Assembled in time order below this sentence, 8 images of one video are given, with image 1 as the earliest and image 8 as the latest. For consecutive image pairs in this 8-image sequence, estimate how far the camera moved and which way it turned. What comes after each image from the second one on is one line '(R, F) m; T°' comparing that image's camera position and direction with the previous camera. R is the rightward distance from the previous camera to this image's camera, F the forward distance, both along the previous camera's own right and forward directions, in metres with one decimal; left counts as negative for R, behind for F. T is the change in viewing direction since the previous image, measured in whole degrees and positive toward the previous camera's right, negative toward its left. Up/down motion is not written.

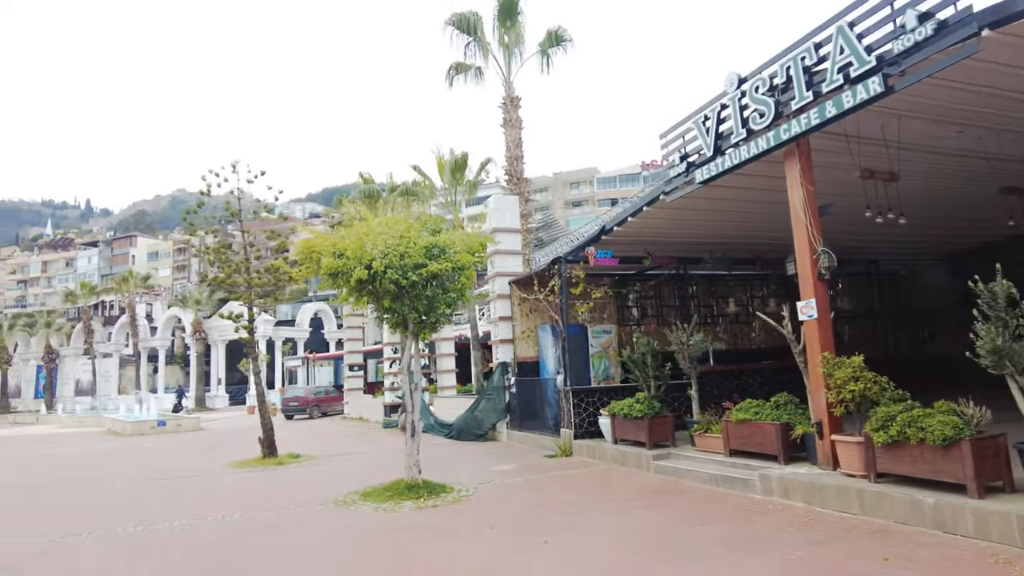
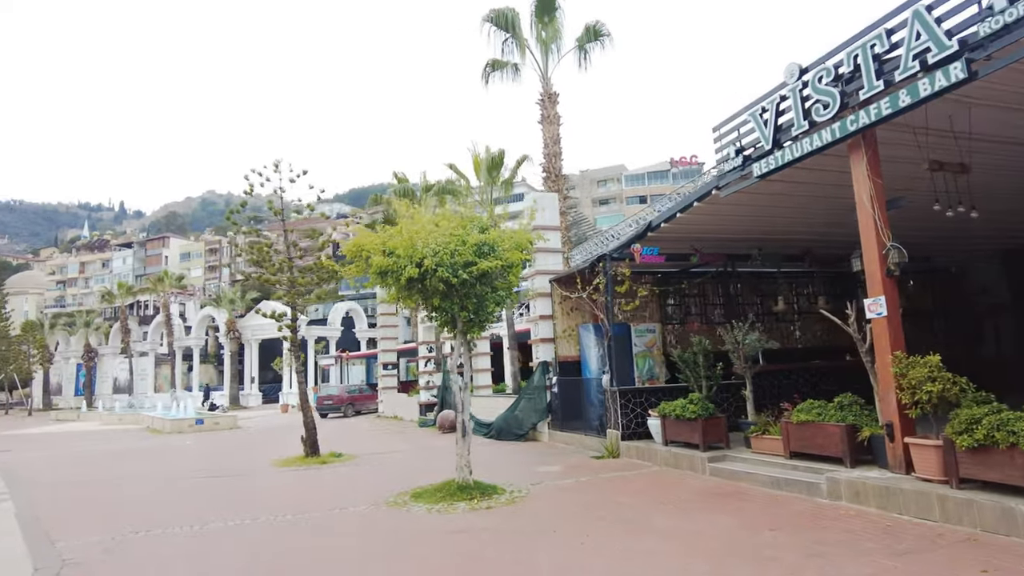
(-0.4, +0.1) m; -2°
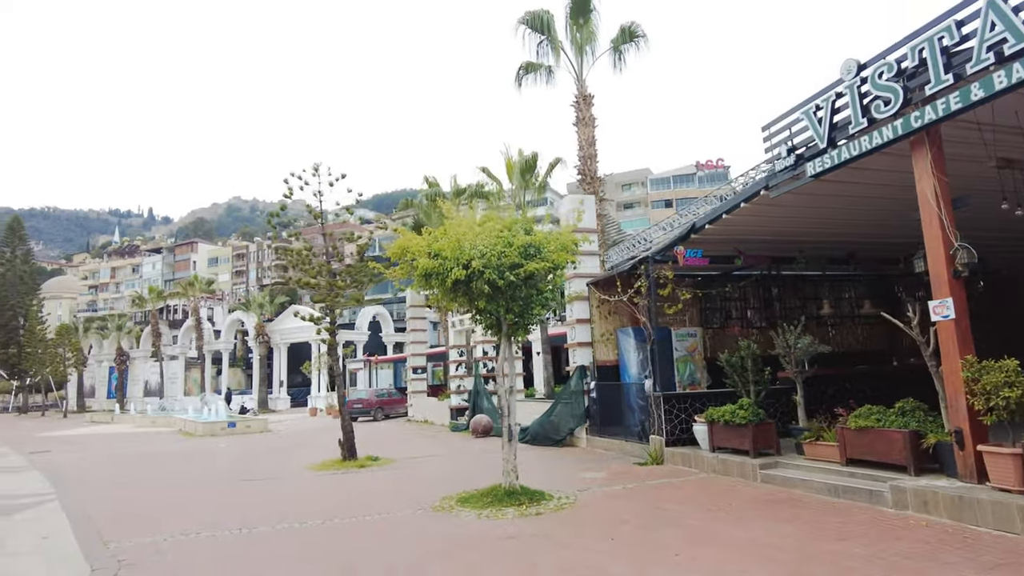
(-0.4, +0.1) m; -2°
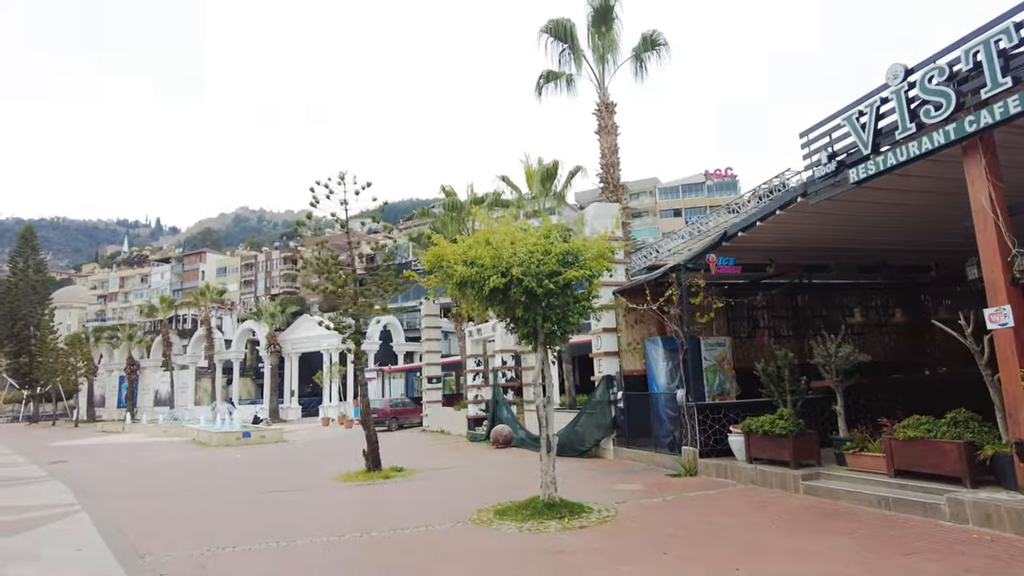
(-0.5, +0.1) m; 0°
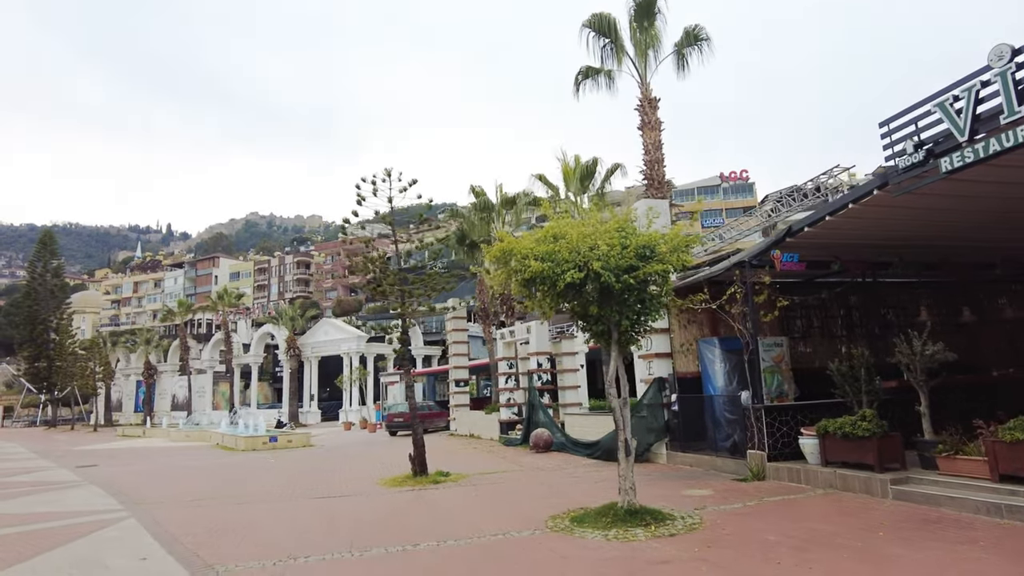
(-0.9, +0.4) m; -1°
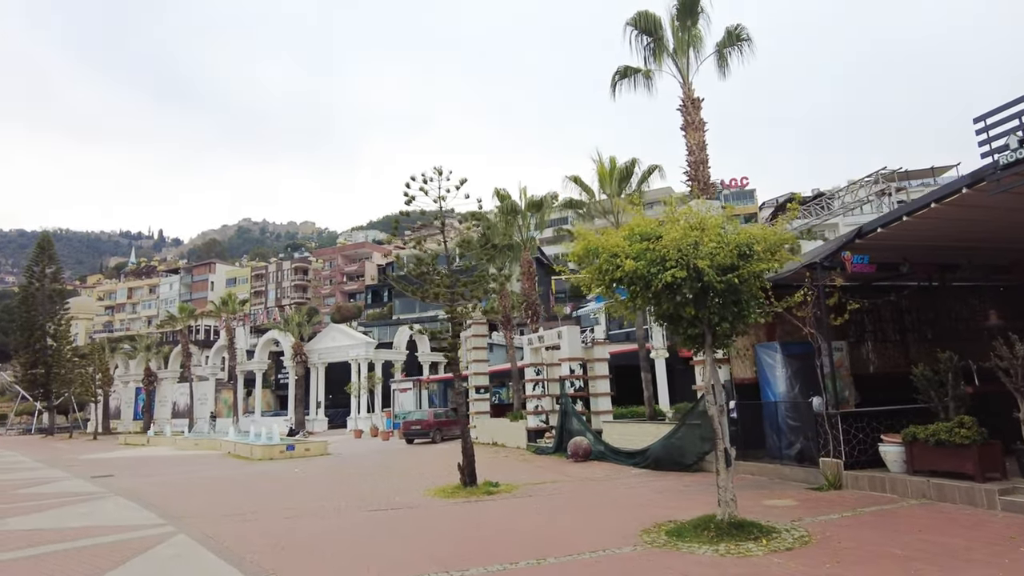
(-1.3, +0.4) m; +1°
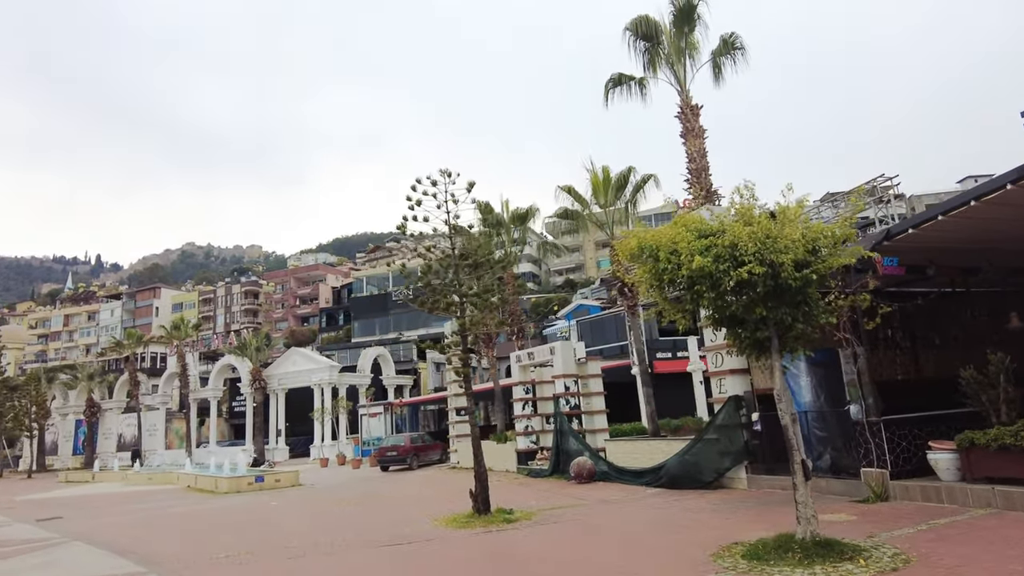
(-1.2, +0.9) m; +4°
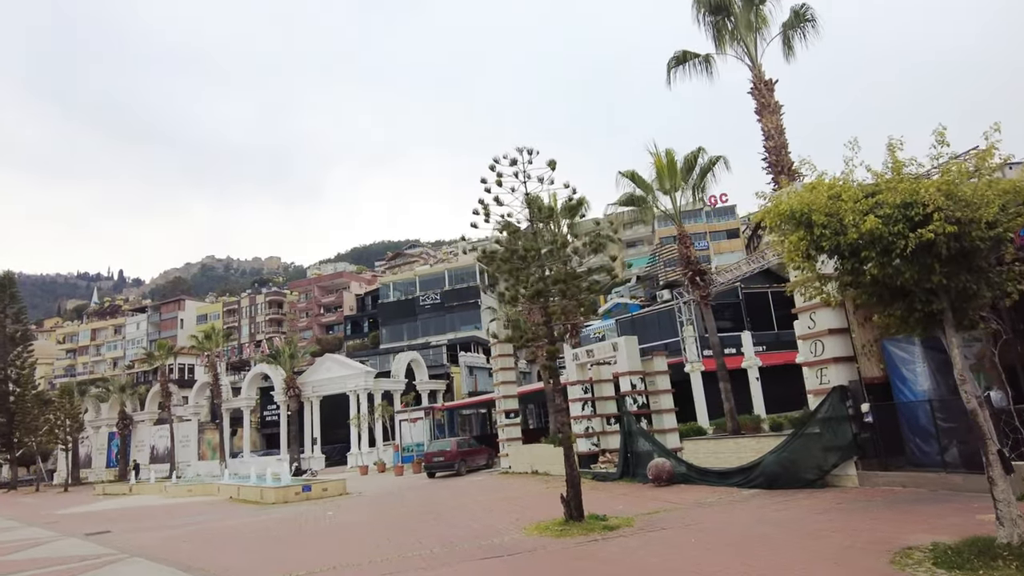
(-1.3, +0.9) m; -1°
